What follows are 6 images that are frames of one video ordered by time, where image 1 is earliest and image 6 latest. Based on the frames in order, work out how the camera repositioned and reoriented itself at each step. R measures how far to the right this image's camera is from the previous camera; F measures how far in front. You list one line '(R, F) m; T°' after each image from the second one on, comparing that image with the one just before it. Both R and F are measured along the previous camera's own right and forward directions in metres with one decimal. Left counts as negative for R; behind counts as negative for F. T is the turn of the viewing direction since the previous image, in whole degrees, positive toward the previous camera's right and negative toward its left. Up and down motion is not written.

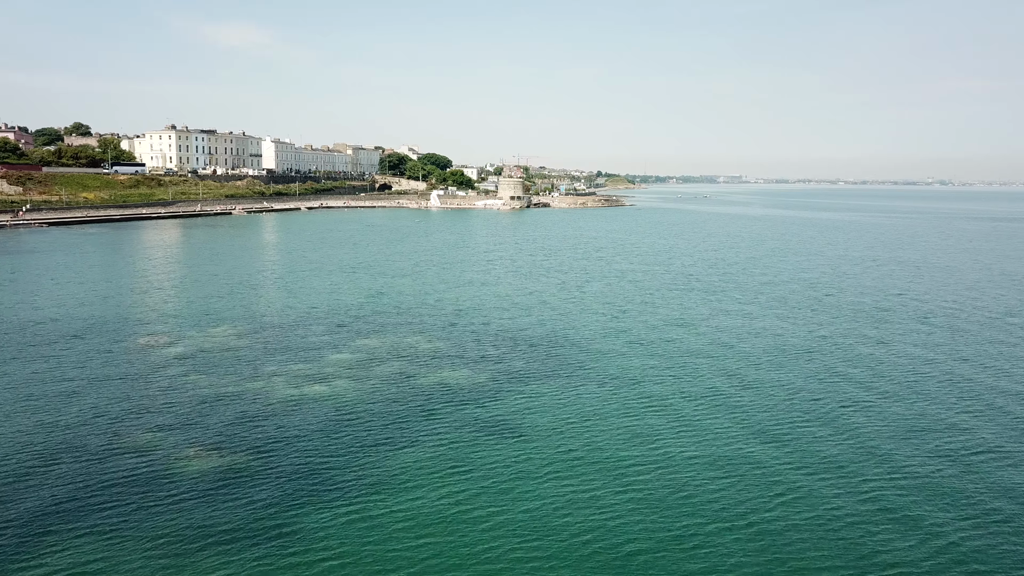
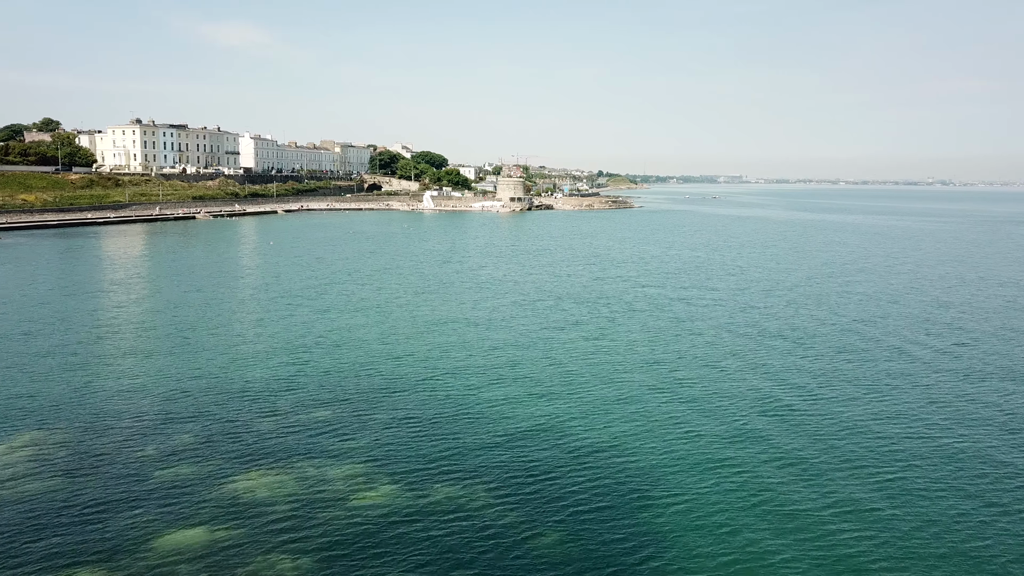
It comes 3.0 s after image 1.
(-0.1, +9.2) m; 0°
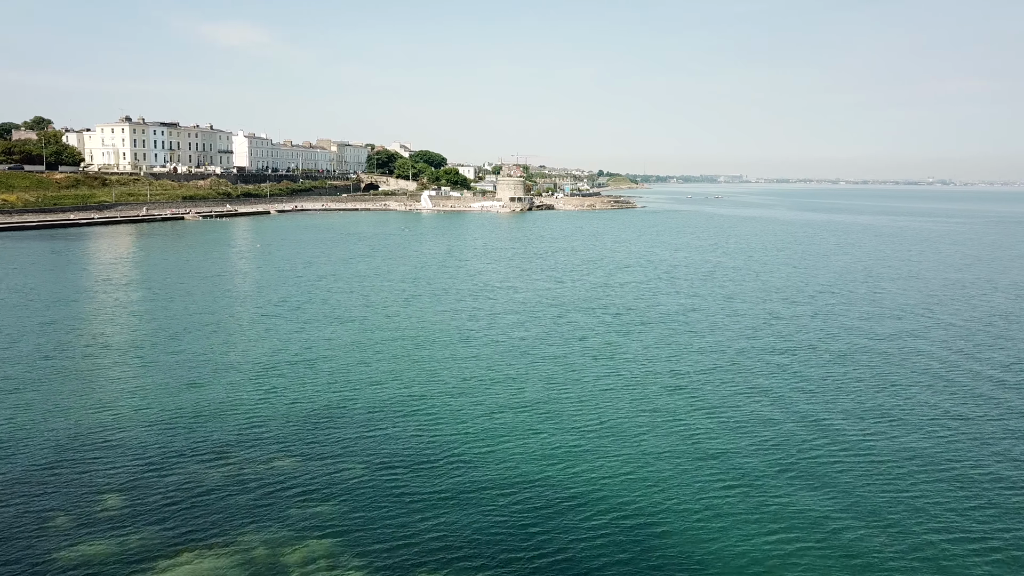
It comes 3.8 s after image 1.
(-0.1, +2.5) m; 0°
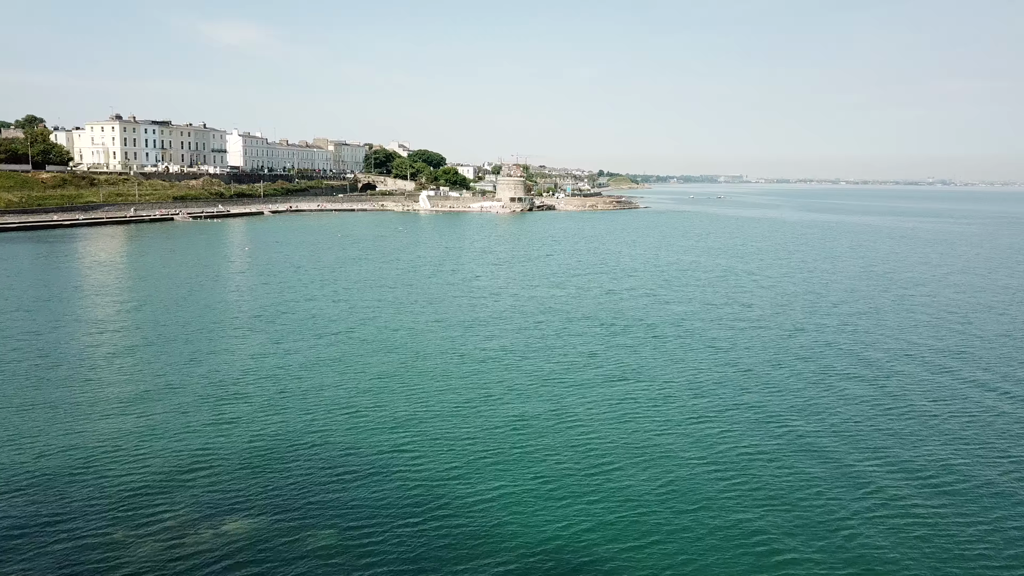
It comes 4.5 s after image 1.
(0.0, +2.2) m; 0°
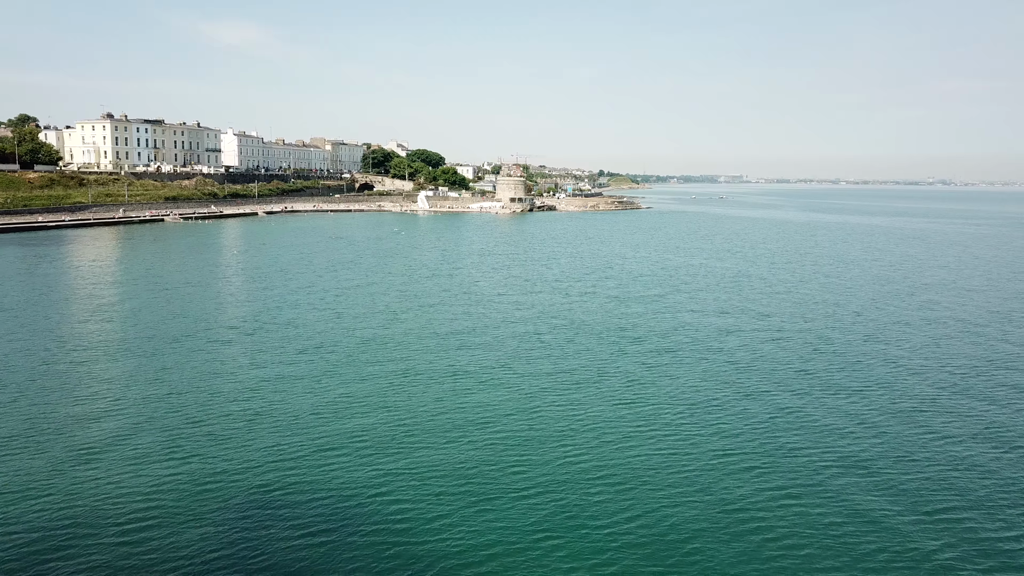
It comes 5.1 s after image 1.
(0.0, +1.9) m; 0°
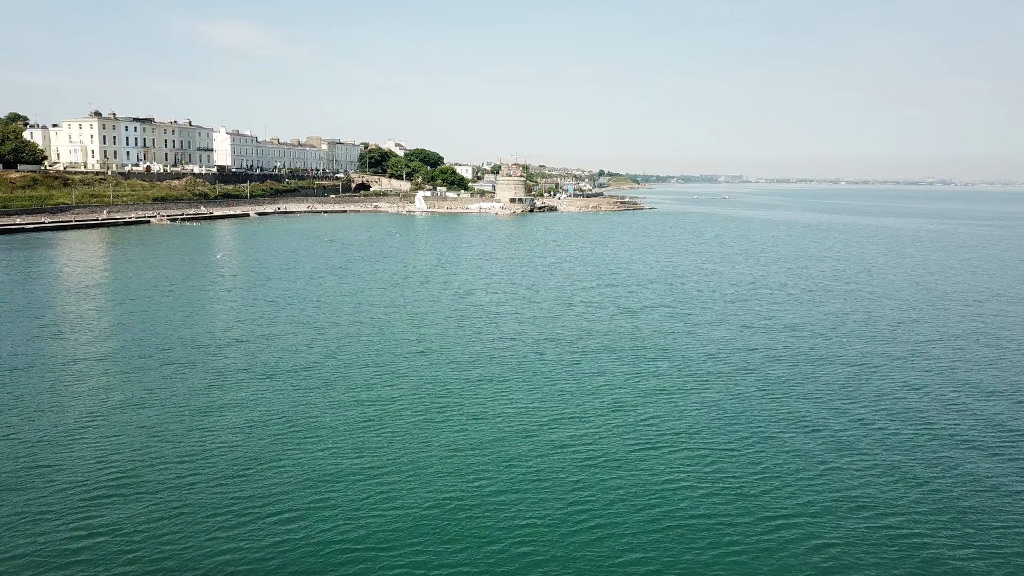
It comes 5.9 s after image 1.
(-0.1, +2.5) m; 0°
